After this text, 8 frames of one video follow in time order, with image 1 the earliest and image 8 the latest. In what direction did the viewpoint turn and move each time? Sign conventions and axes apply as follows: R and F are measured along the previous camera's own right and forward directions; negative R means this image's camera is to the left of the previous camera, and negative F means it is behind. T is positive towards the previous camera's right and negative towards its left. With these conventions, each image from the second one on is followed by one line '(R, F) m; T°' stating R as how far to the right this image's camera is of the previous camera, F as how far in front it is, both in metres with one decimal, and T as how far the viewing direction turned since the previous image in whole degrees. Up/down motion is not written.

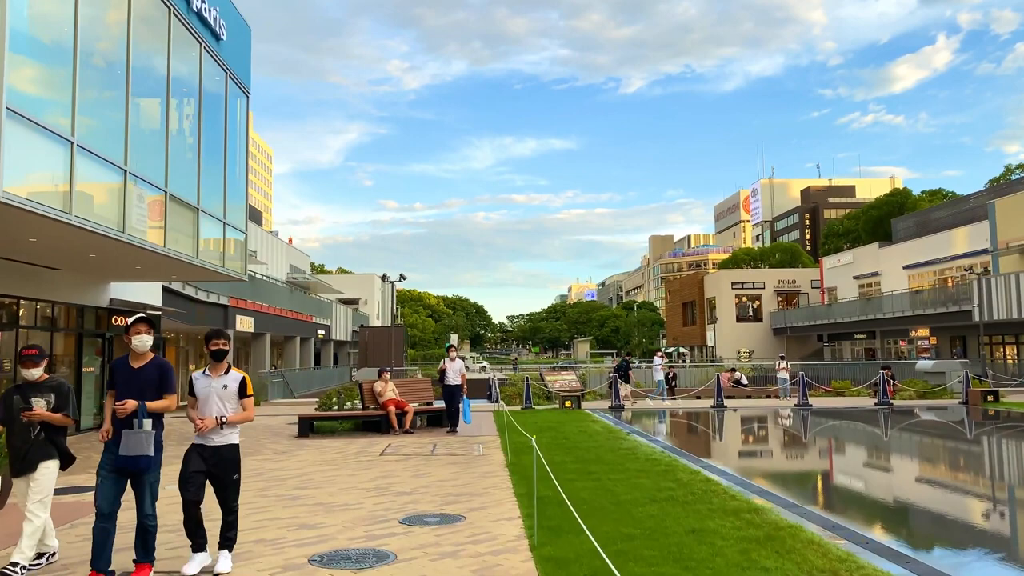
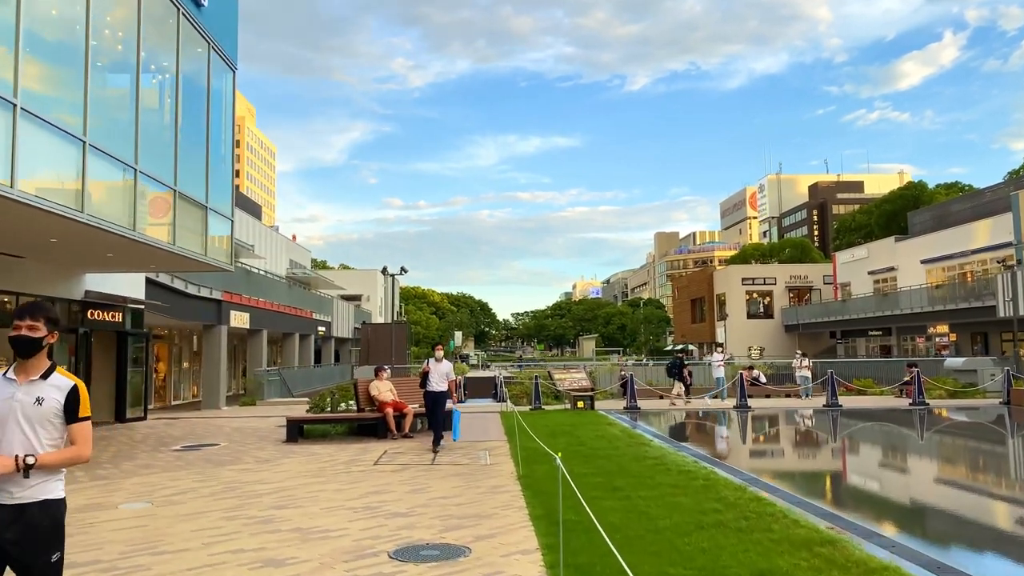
(-0.1, +1.3) m; 0°
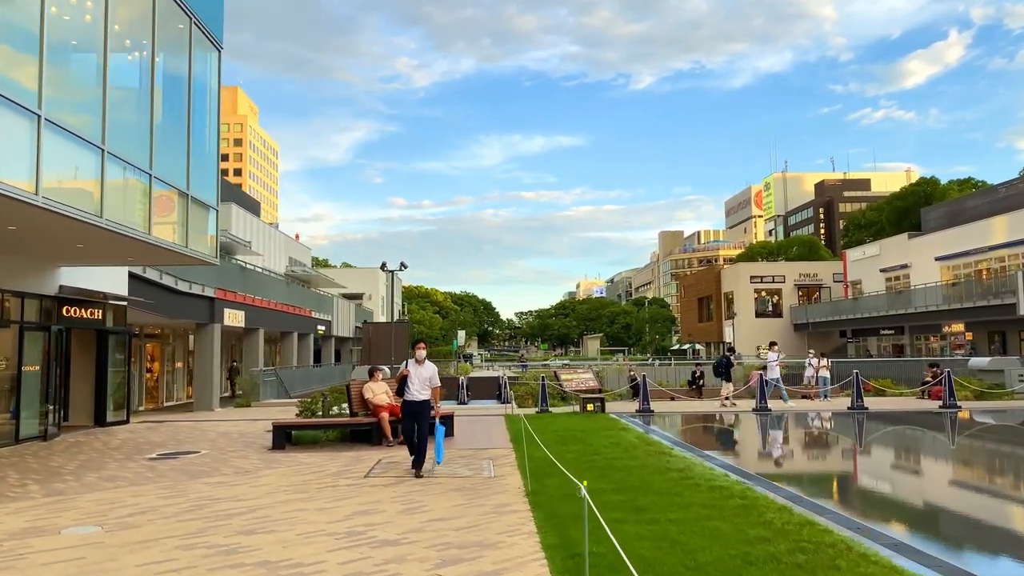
(0.0, +1.0) m; 0°
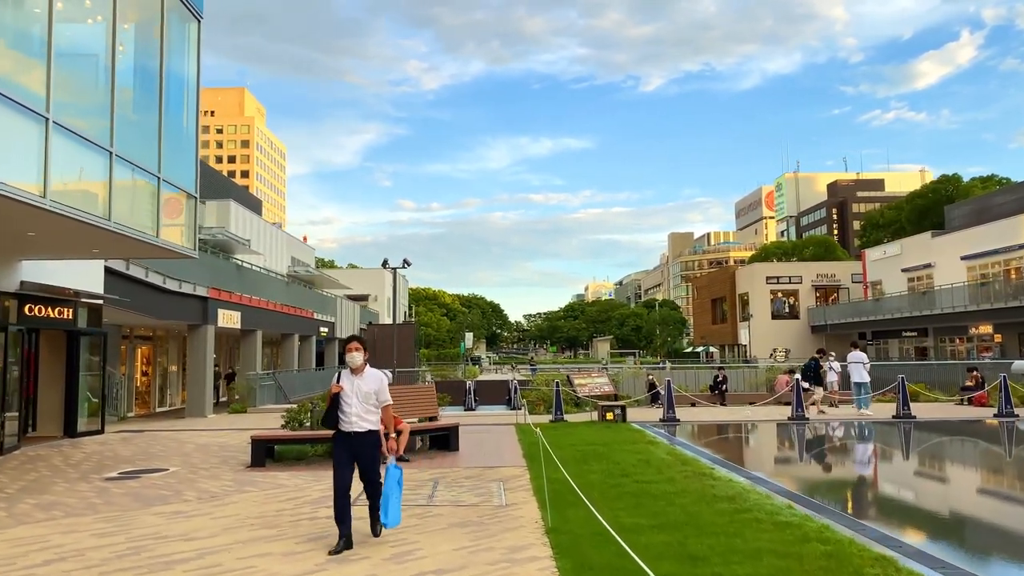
(-0.1, +1.5) m; -1°
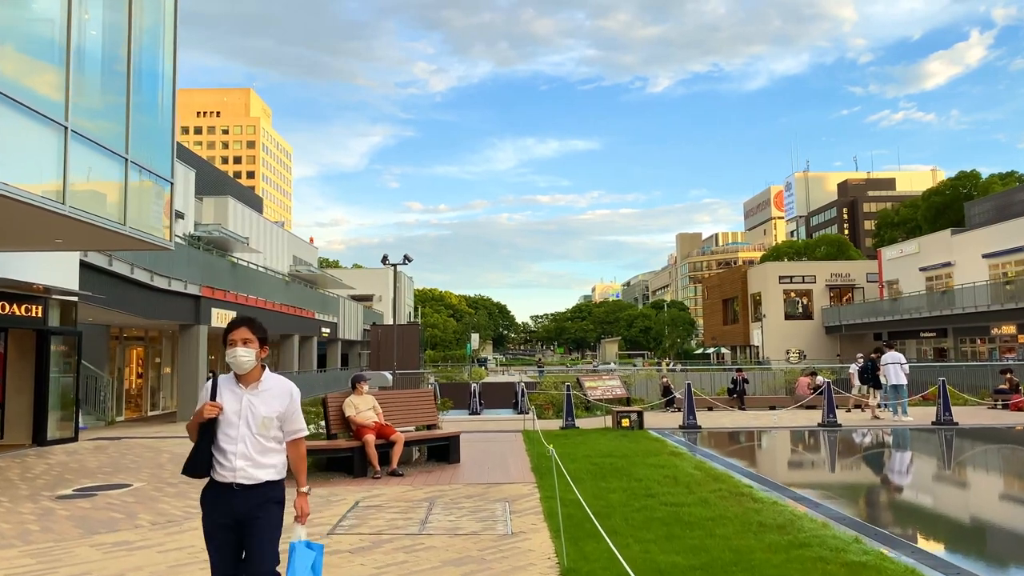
(0.0, +1.2) m; 0°
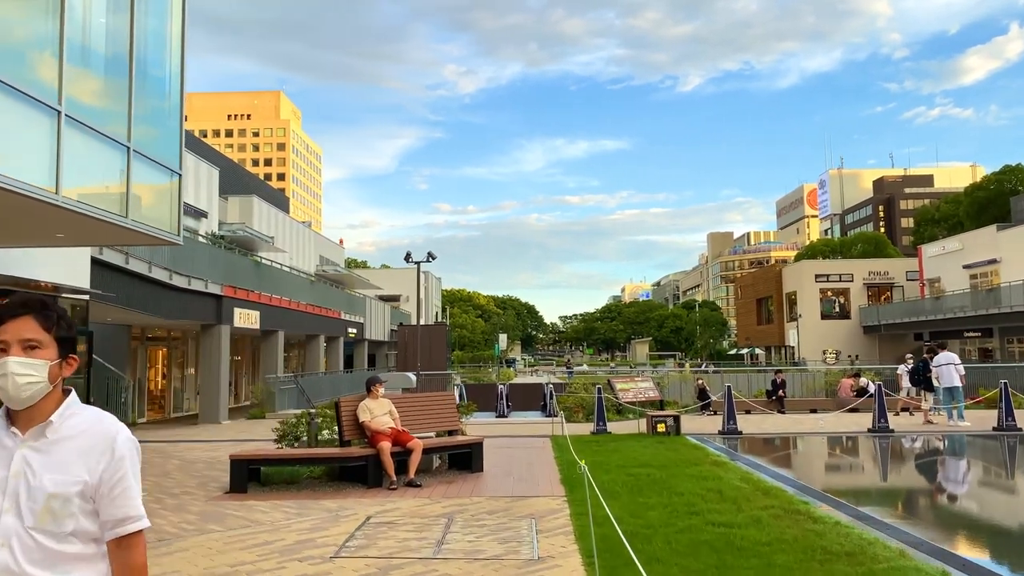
(0.0, +0.8) m; -2°
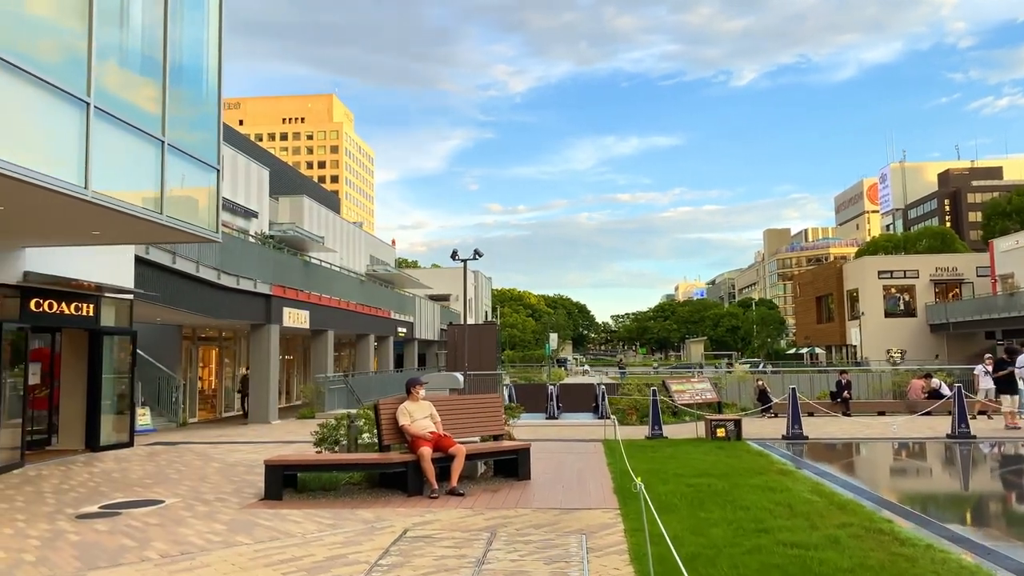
(0.0, +0.6) m; -4°
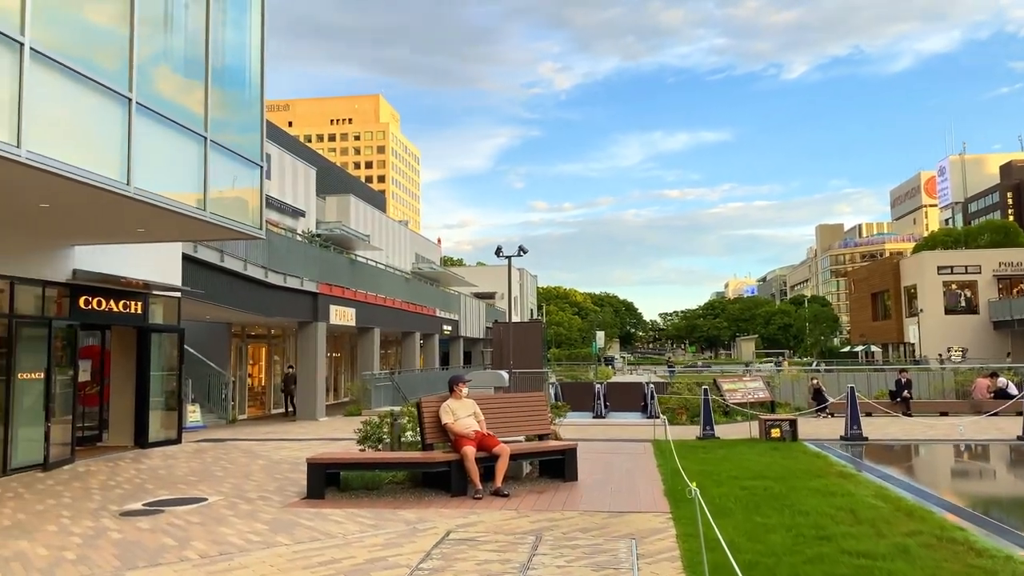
(0.0, +0.2) m; -3°
